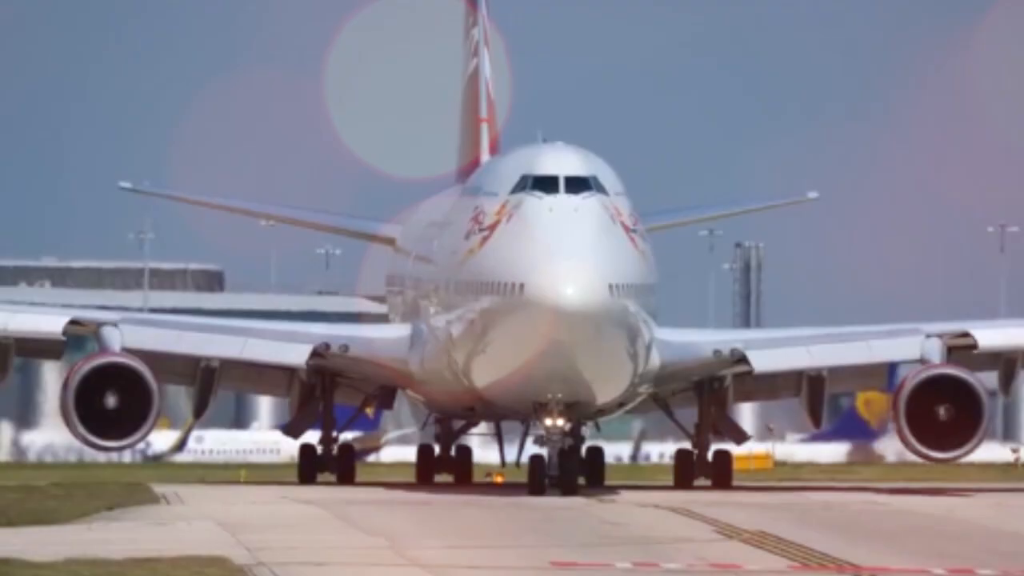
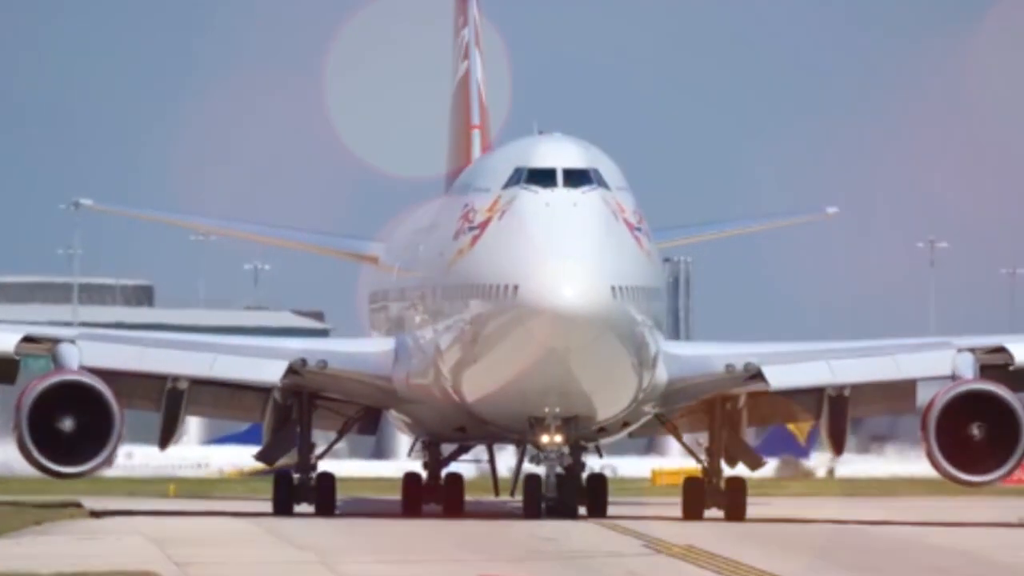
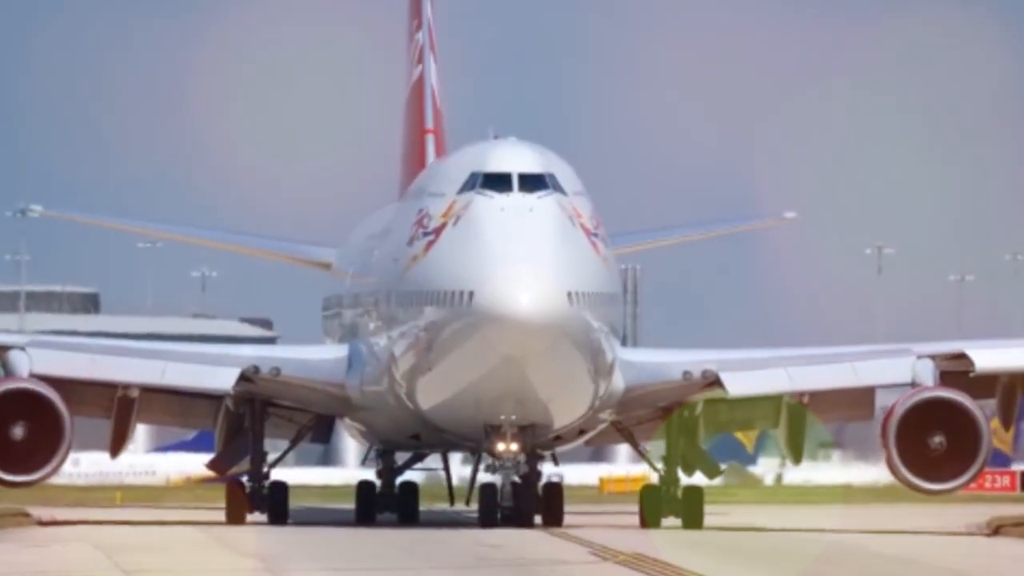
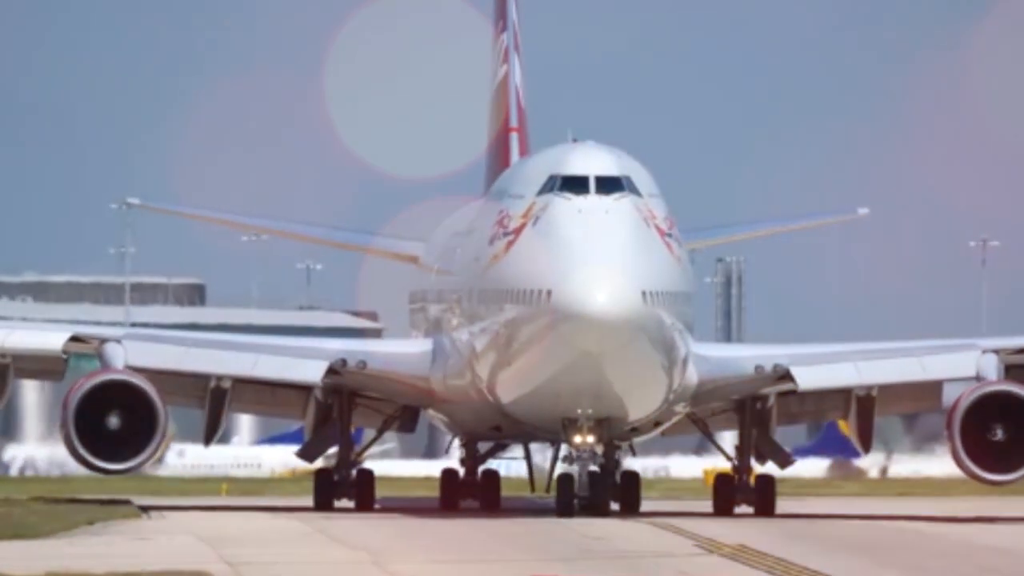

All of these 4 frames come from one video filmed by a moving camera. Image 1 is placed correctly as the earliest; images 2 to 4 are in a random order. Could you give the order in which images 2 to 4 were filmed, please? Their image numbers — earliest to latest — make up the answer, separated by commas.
4, 2, 3
